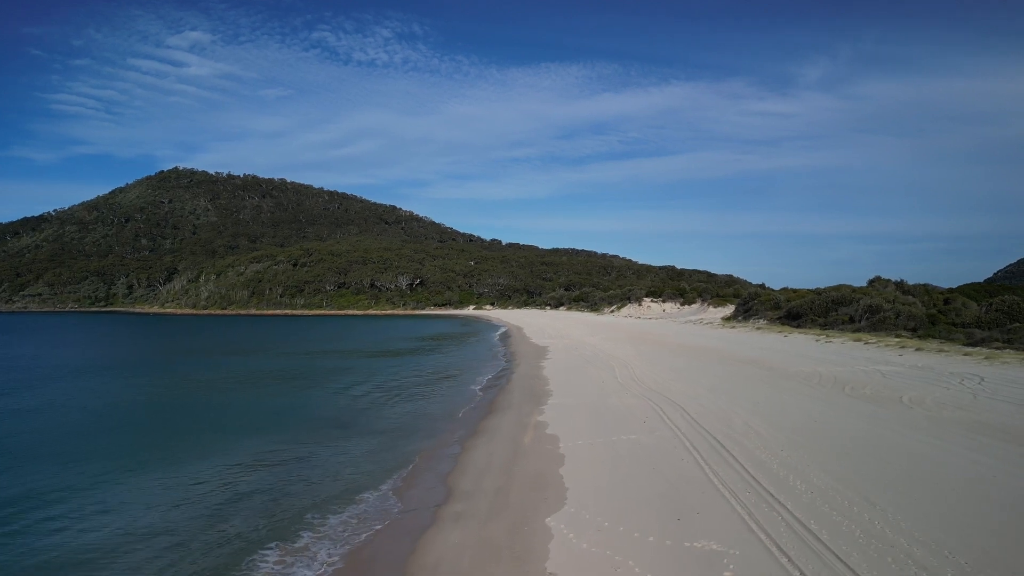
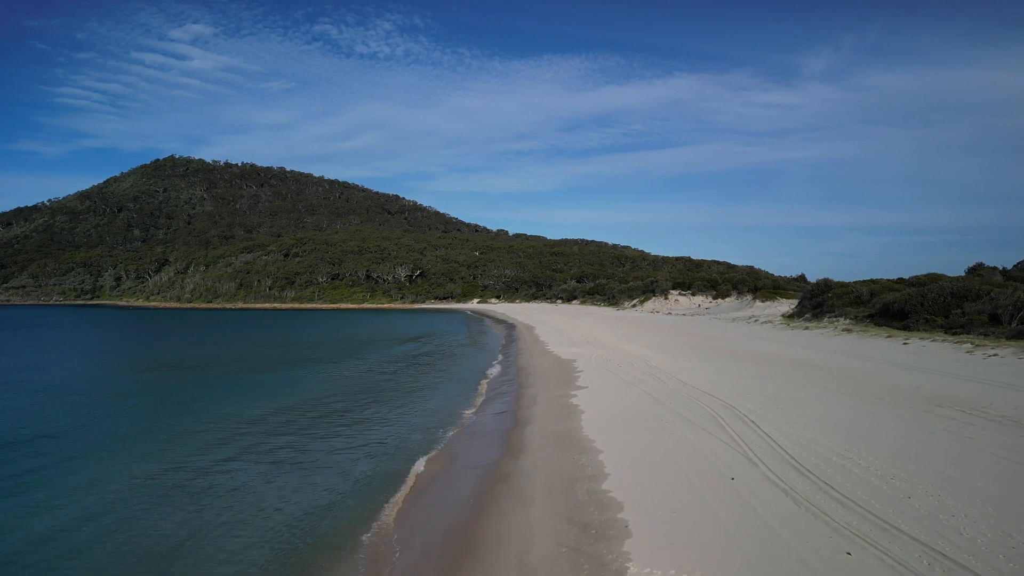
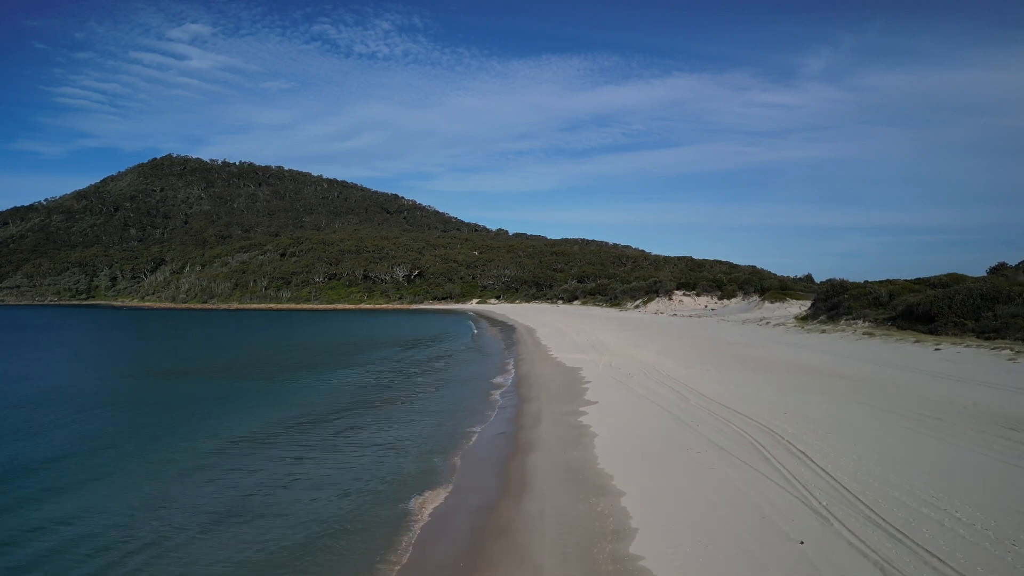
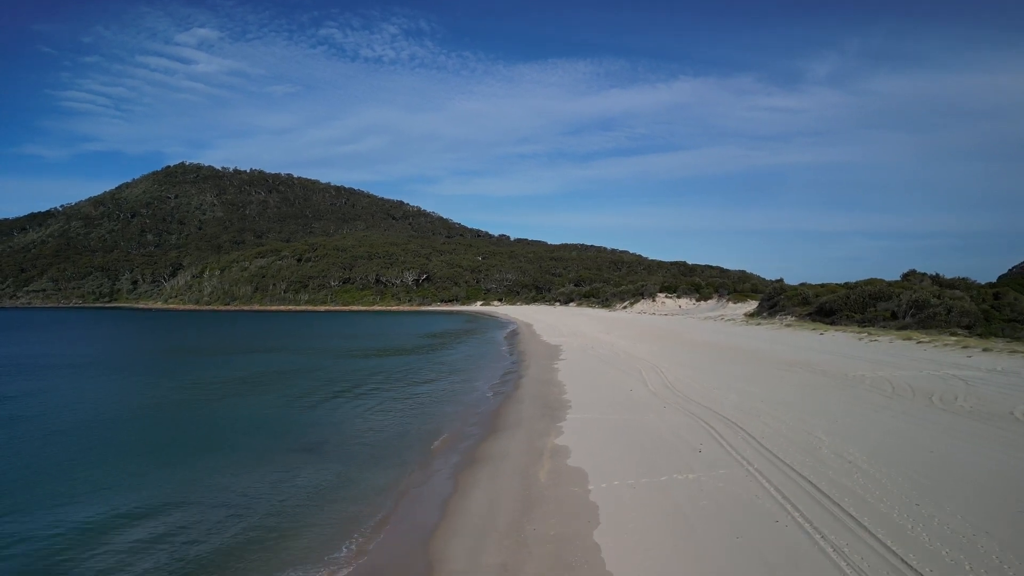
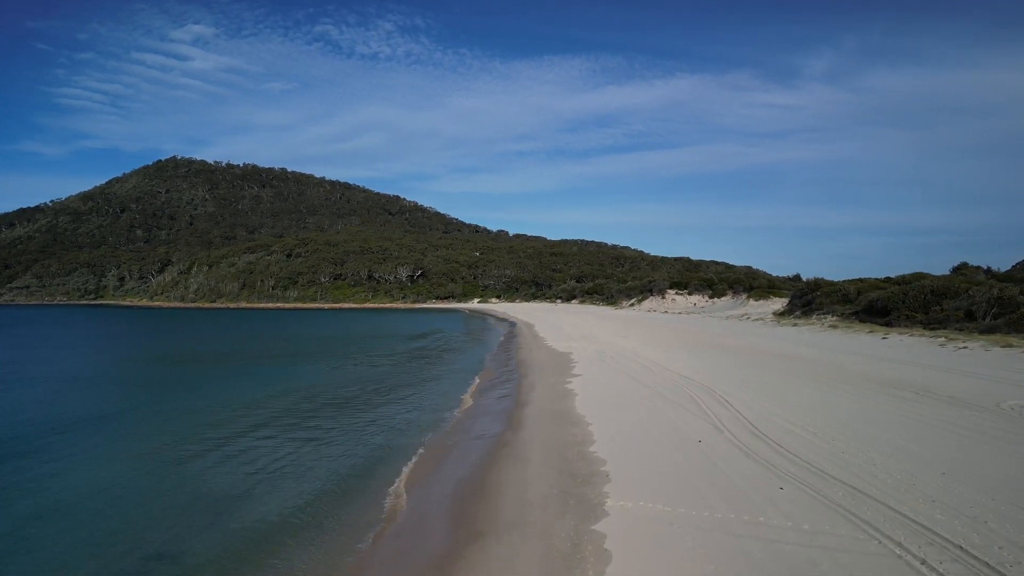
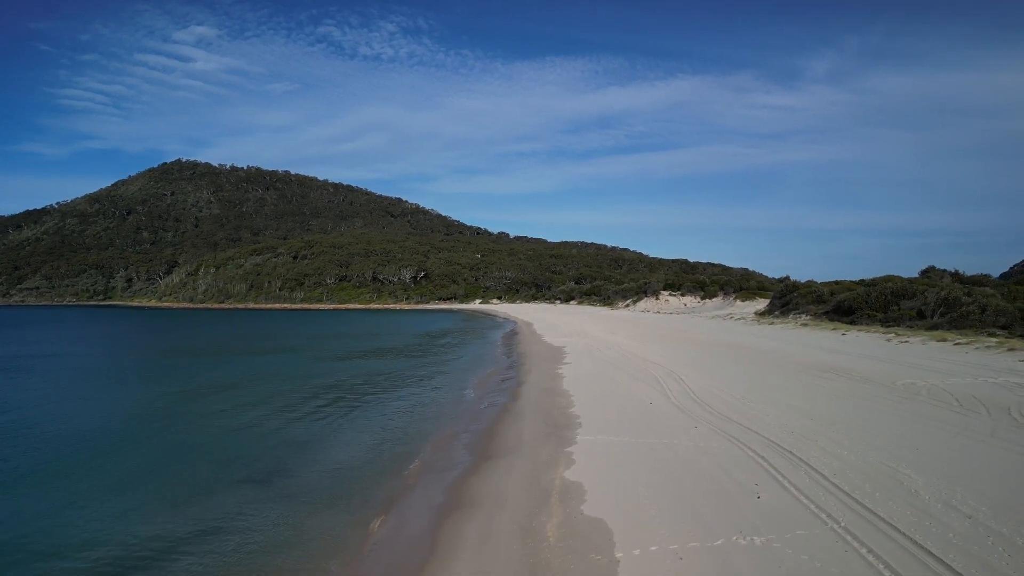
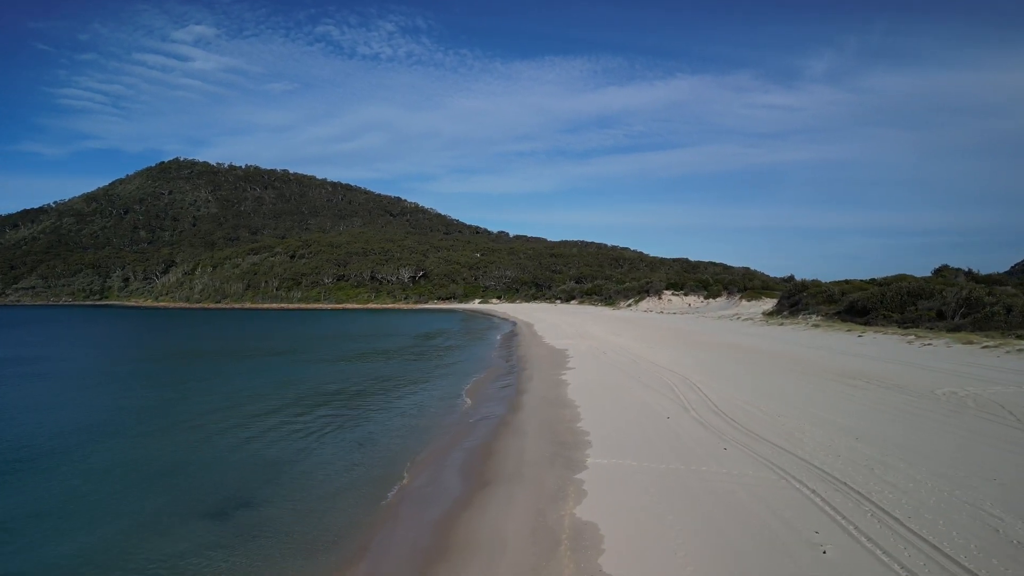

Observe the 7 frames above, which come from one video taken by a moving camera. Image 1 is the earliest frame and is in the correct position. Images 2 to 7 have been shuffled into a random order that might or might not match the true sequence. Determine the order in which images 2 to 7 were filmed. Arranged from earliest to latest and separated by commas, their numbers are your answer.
4, 6, 7, 5, 2, 3
